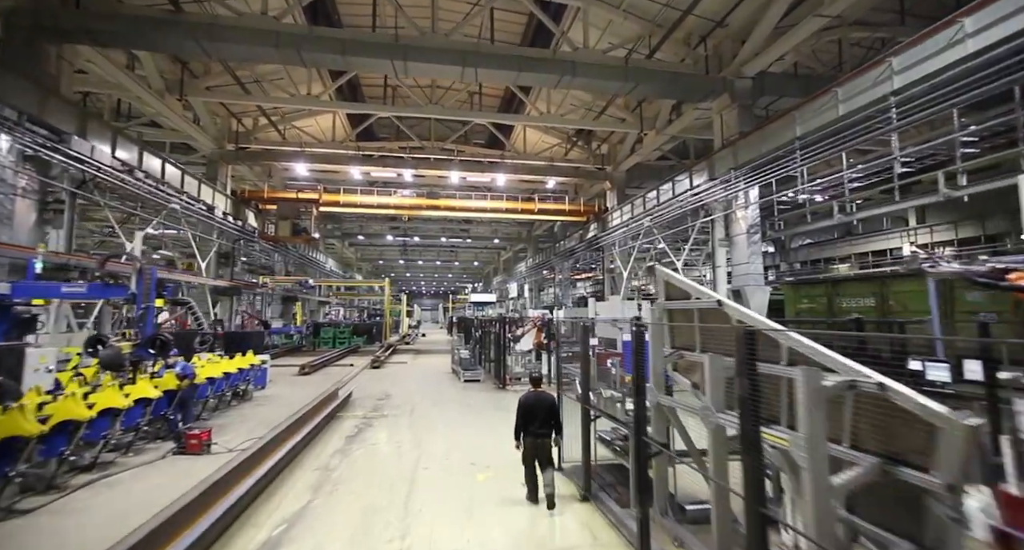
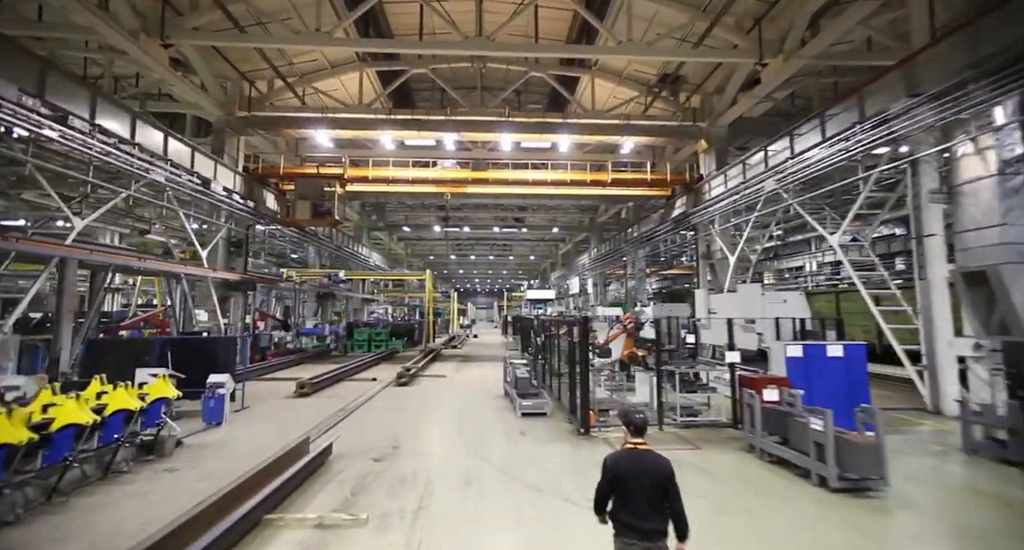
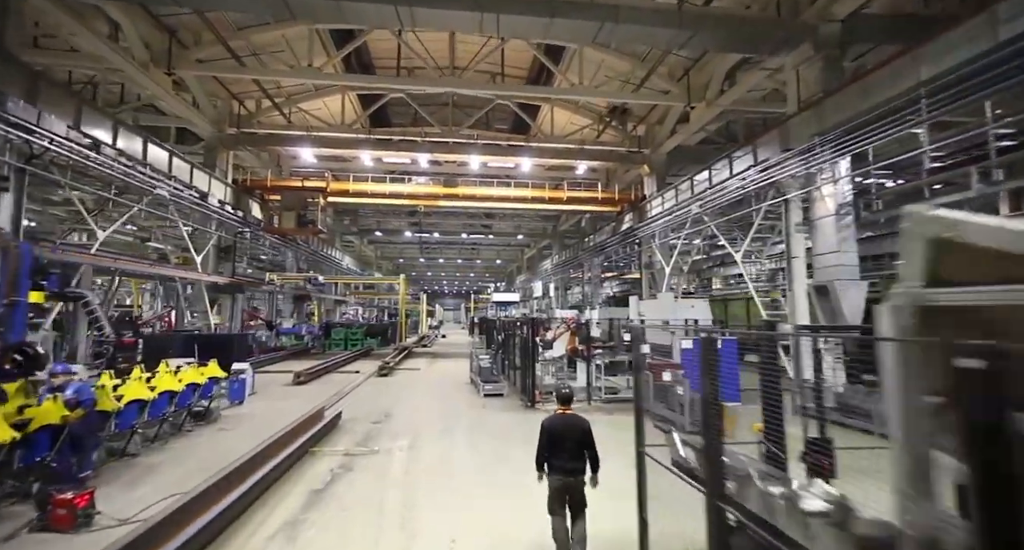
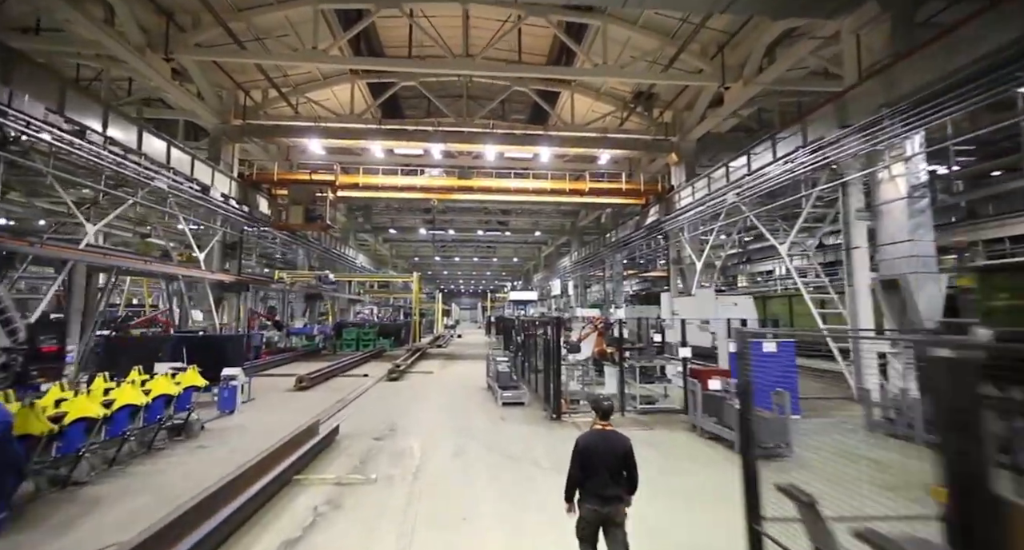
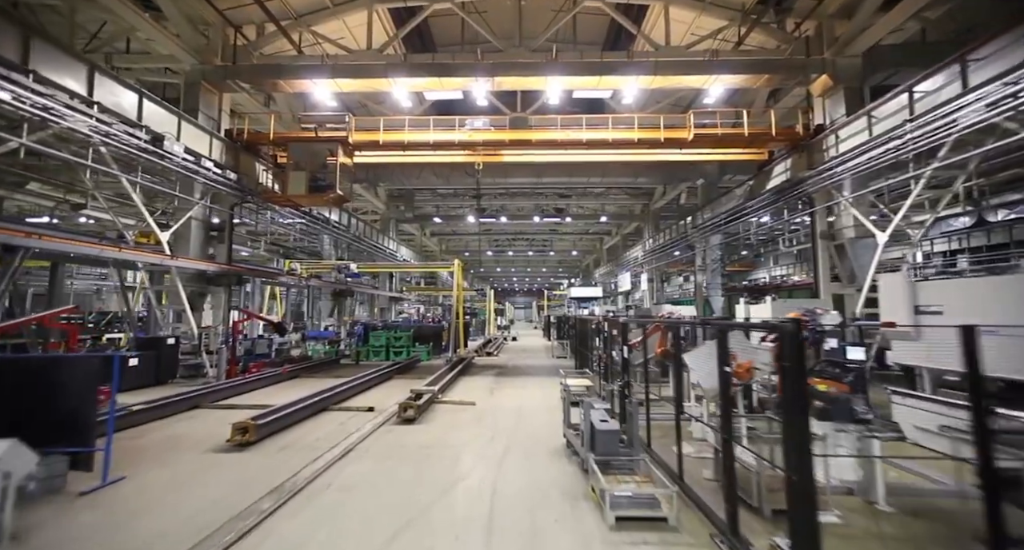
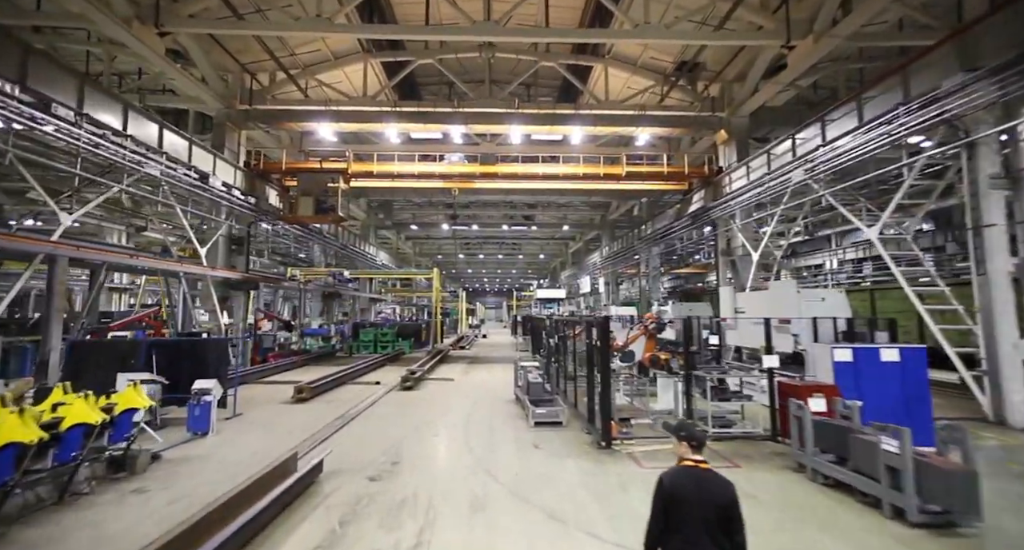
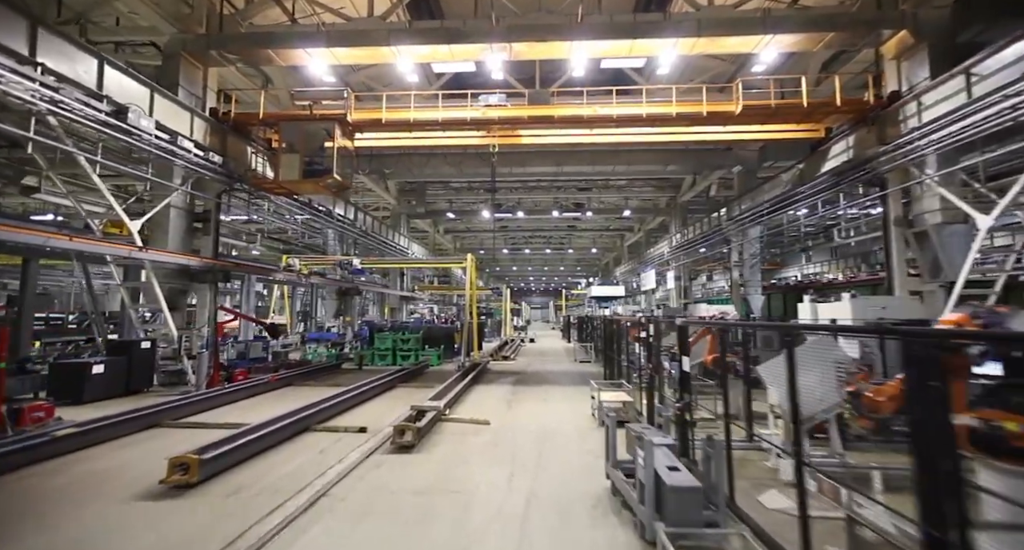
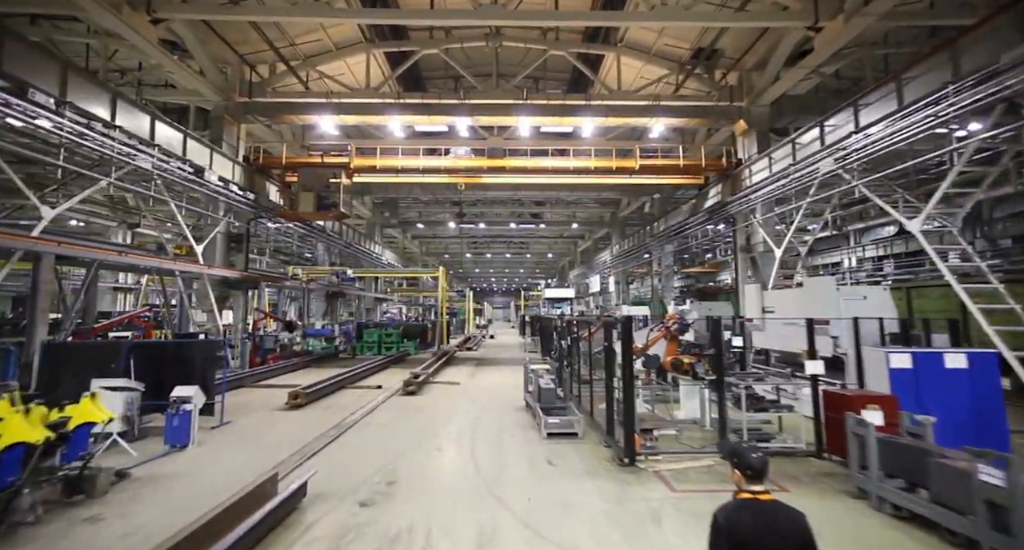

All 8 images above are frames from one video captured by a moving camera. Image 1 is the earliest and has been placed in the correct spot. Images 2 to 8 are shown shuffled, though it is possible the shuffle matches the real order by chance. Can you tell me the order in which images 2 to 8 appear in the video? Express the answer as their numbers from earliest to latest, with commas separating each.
3, 4, 2, 6, 8, 5, 7
